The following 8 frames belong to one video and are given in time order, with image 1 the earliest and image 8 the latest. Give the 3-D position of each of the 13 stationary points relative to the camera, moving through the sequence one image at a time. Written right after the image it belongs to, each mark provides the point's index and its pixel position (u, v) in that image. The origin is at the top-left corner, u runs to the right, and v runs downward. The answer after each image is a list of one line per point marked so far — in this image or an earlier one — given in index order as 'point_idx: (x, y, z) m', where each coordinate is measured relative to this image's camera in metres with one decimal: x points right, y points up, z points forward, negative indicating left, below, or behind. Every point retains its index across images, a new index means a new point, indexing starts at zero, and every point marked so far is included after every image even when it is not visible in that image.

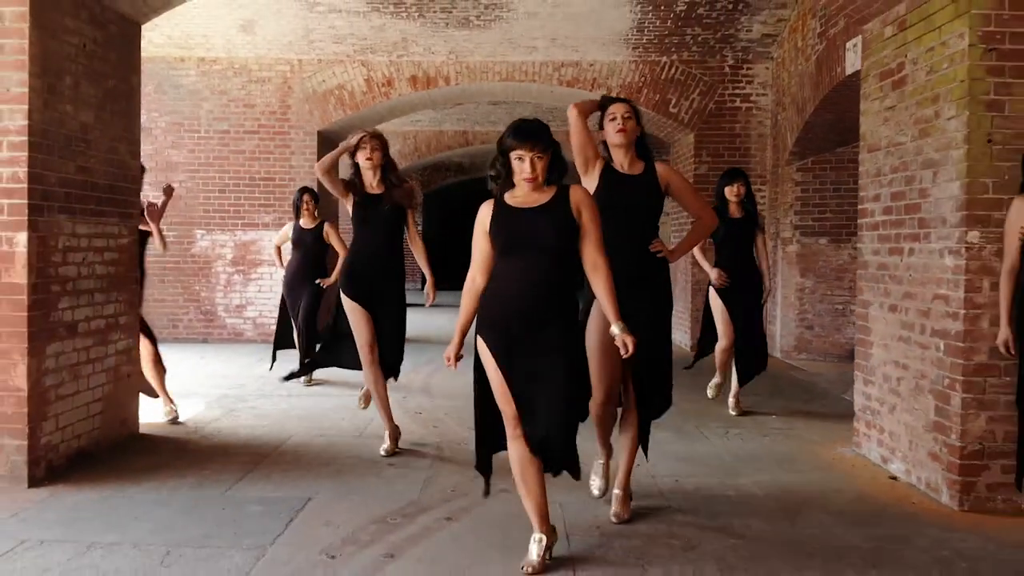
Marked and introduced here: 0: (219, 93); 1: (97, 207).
0: (-2.5, +1.6, +8.6) m
1: (-1.7, +0.3, +4.0) m
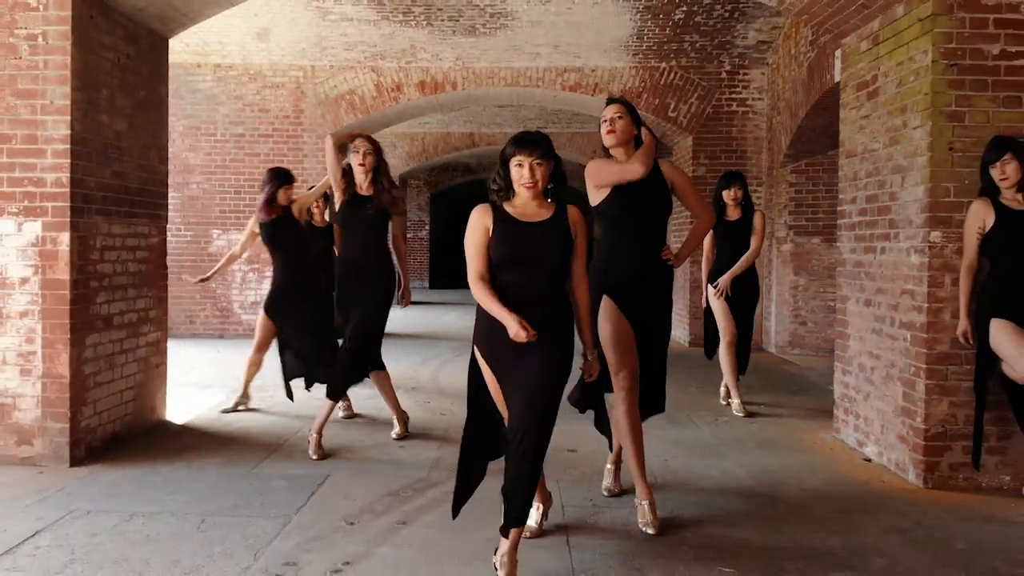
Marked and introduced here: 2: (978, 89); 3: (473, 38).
0: (-2.4, +1.7, +8.9) m
1: (-1.6, +0.3, +4.4) m
2: (+1.6, +0.7, +3.5) m
3: (-0.3, +2.0, +8.2) m
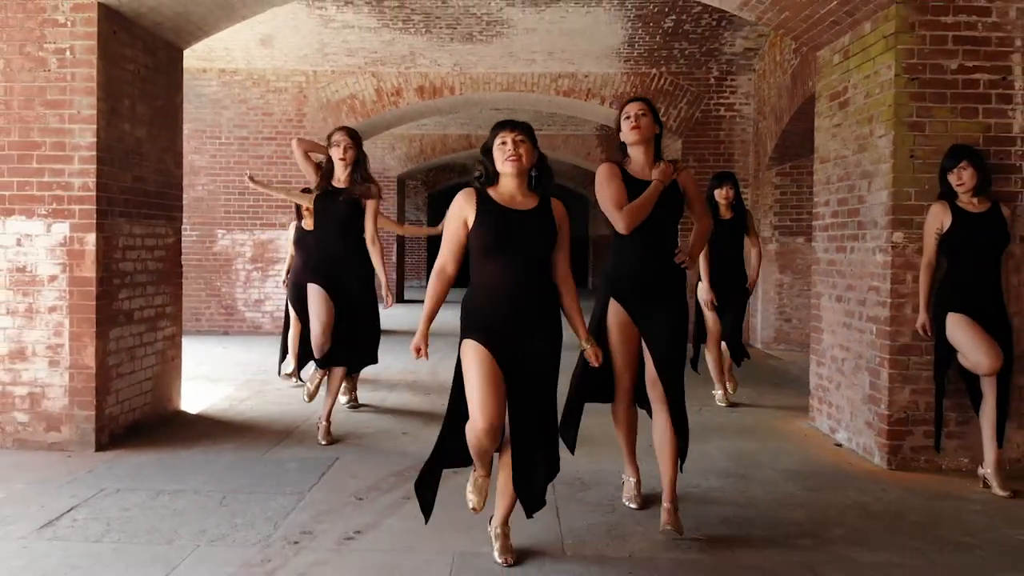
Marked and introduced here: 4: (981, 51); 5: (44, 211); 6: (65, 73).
0: (-2.5, +1.7, +9.2) m
1: (-1.7, +0.4, +4.6) m
2: (+1.6, +0.7, +3.8) m
3: (-0.4, +2.0, +8.5) m
4: (+1.8, +0.9, +3.8) m
5: (-1.9, +0.3, +4.2) m
6: (-1.8, +0.9, +4.2) m
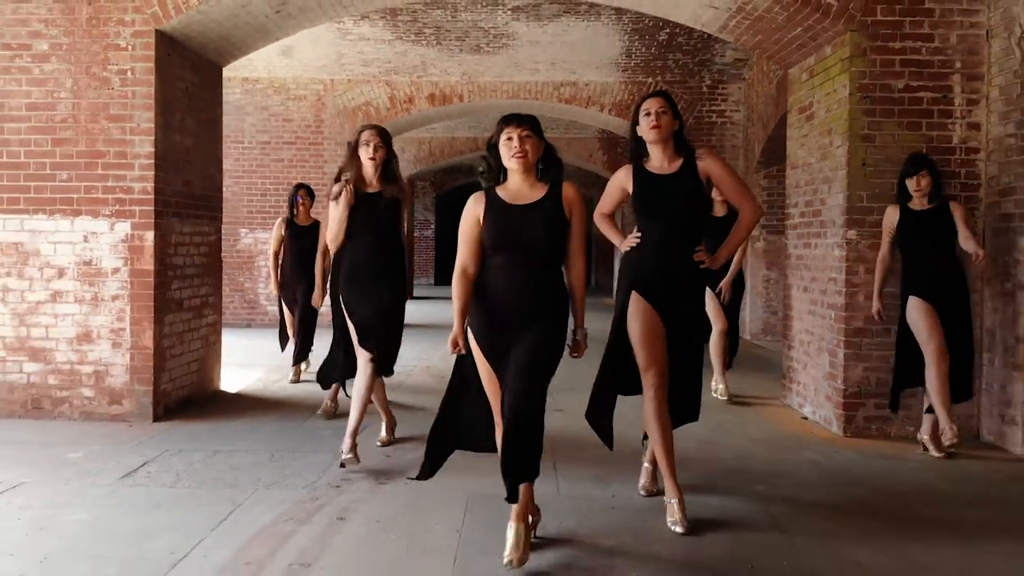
0: (-2.4, +1.7, +9.8) m
1: (-1.6, +0.4, +5.2) m
2: (+1.6, +0.7, +4.4) m
3: (-0.3, +2.1, +9.1) m
4: (+1.8, +0.9, +4.4) m
5: (-1.9, +0.4, +4.8) m
6: (-1.8, +0.9, +4.8) m
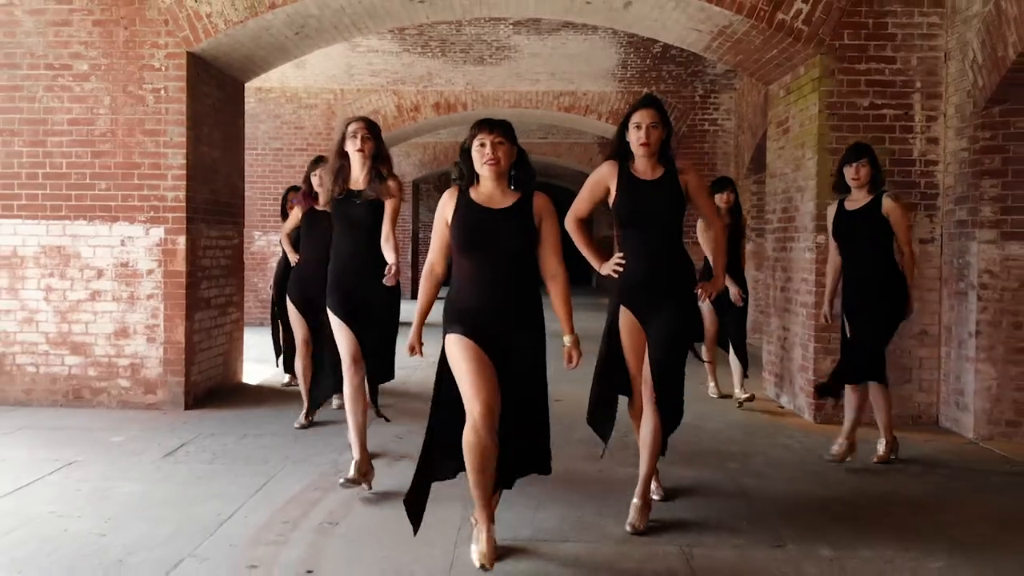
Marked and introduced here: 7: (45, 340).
0: (-2.4, +1.7, +10.2) m
1: (-1.6, +0.4, +5.7) m
2: (+1.6, +0.7, +4.8) m
3: (-0.3, +2.1, +9.5) m
4: (+1.8, +0.9, +4.8) m
5: (-1.9, +0.4, +5.2) m
6: (-1.8, +0.9, +5.2) m
7: (-2.5, -0.3, +5.3) m
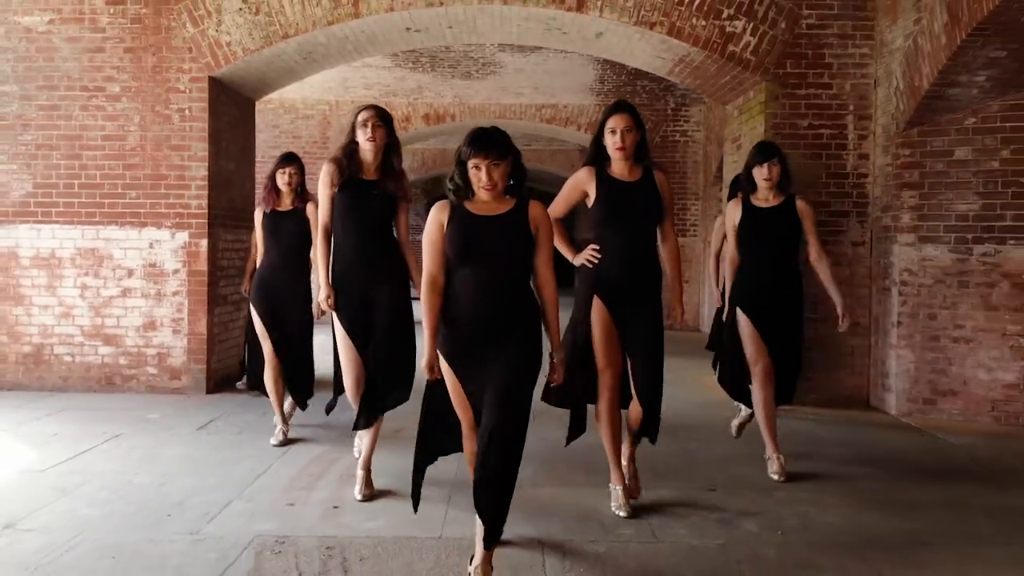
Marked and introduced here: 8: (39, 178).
0: (-2.6, +1.7, +10.9) m
1: (-1.7, +0.4, +6.3) m
2: (+1.5, +0.8, +5.5) m
3: (-0.4, +2.1, +10.2) m
4: (+1.7, +1.0, +5.5) m
5: (-2.0, +0.4, +5.9) m
6: (-1.9, +0.9, +5.9) m
7: (-2.5, -0.3, +6.0) m
8: (-2.8, +0.6, +6.0) m
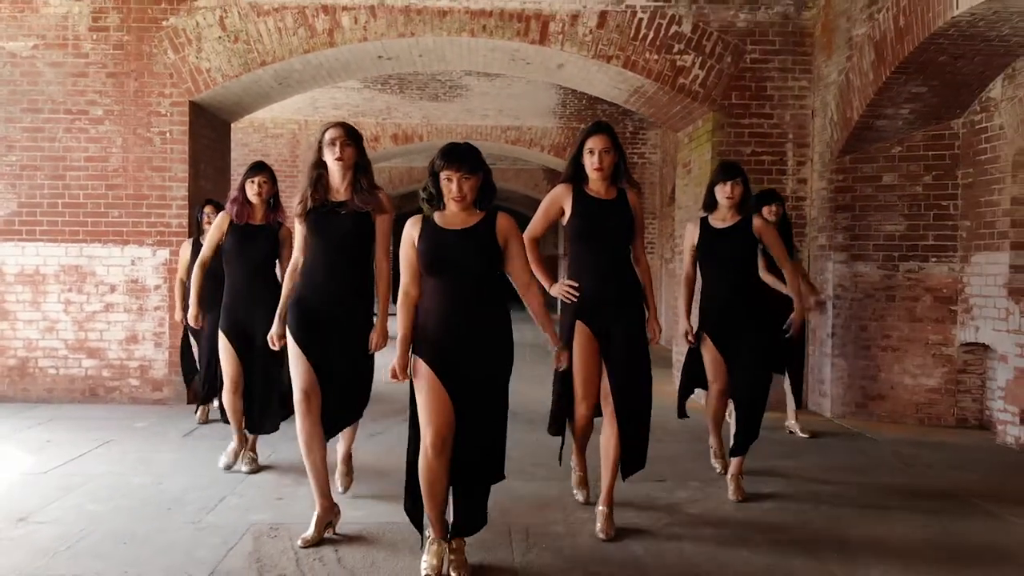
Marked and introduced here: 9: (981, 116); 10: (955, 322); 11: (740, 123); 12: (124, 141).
0: (-3.0, +1.6, +11.2) m
1: (-2.0, +0.3, +6.7) m
2: (+1.3, +0.7, +6.0) m
3: (-0.8, +1.9, +10.6) m
4: (+1.5, +0.9, +6.0) m
5: (-2.2, +0.3, +6.2) m
6: (-2.1, +0.9, +6.2) m
7: (-2.8, -0.4, +6.3) m
8: (-3.0, +0.6, +6.2) m
9: (+2.4, +0.9, +5.1) m
10: (+2.4, -0.2, +5.4) m
11: (+1.3, +1.0, +6.0) m
12: (-2.4, +0.9, +6.2) m
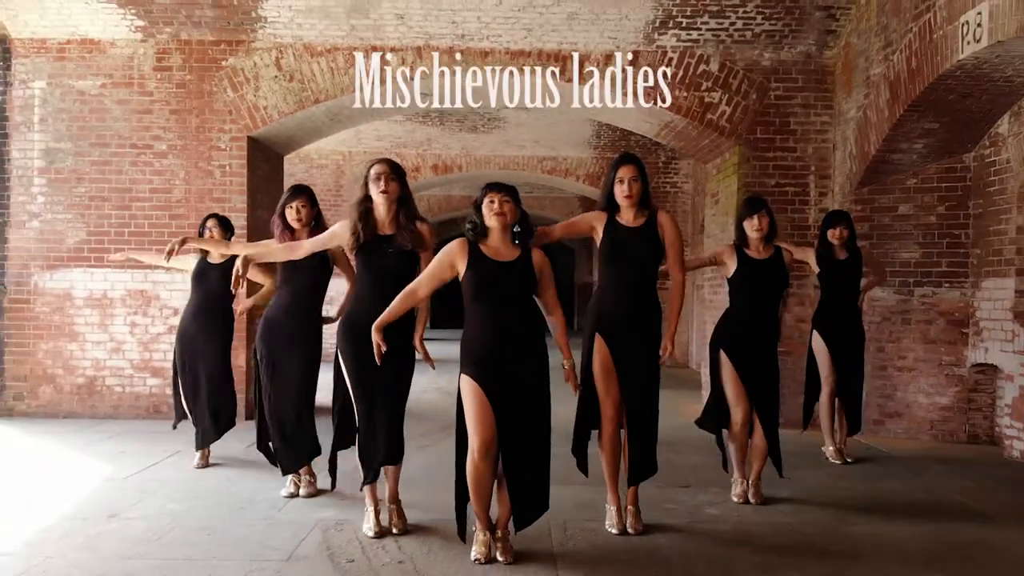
0: (-2.6, +1.3, +11.7) m
1: (-1.7, +0.2, +7.1) m
2: (+1.6, +0.5, +6.3) m
3: (-0.4, +1.7, +11.0) m
4: (+1.7, +0.7, +6.4) m
5: (-2.0, +0.1, +6.6) m
6: (-1.9, +0.7, +6.7) m
7: (-2.5, -0.5, +6.7) m
8: (-2.8, +0.4, +6.7) m
9: (+2.6, +0.7, +5.4) m
10: (+2.6, -0.3, +5.7) m
11: (+1.6, +0.8, +6.3) m
12: (-2.1, +0.7, +6.7) m
